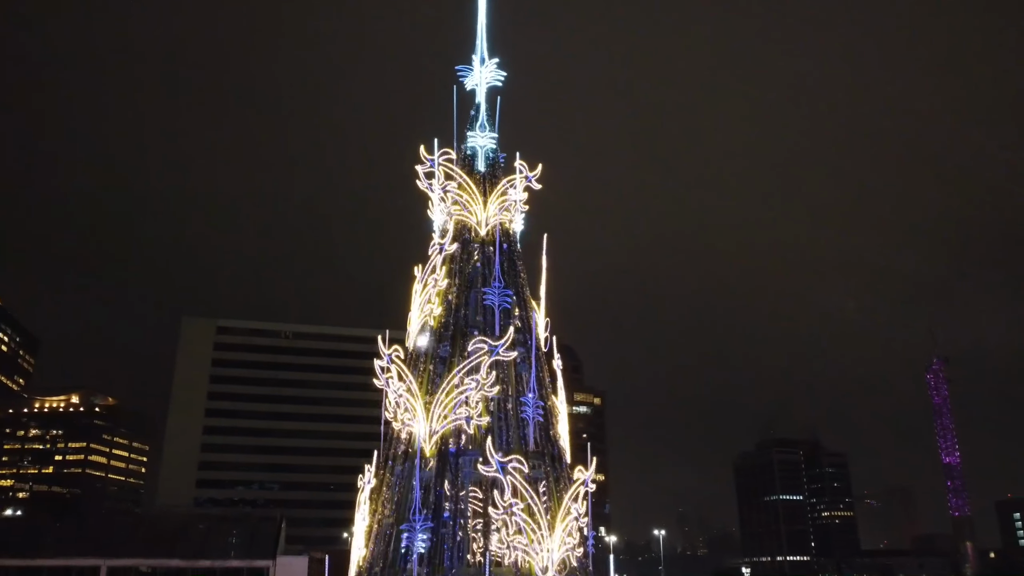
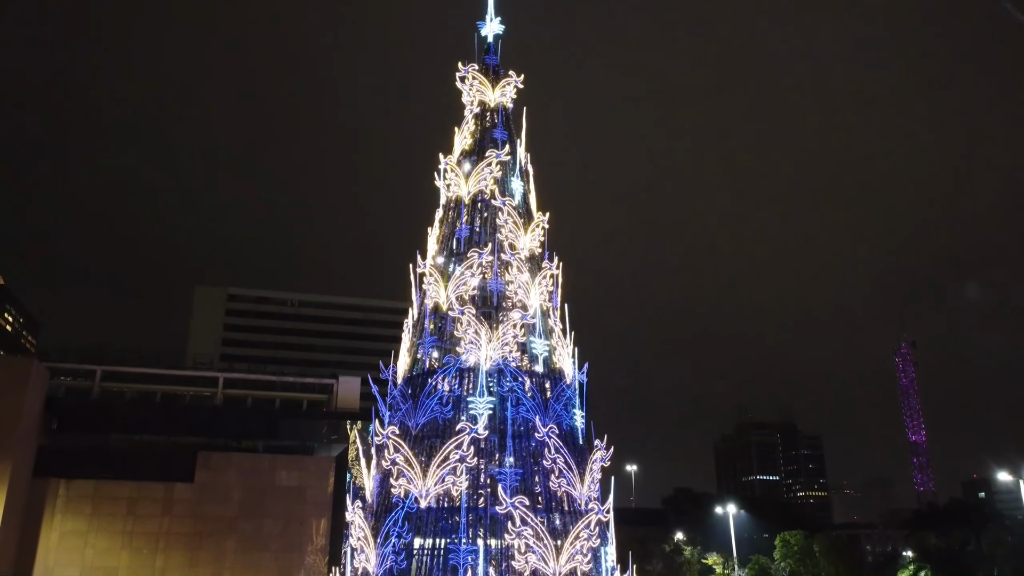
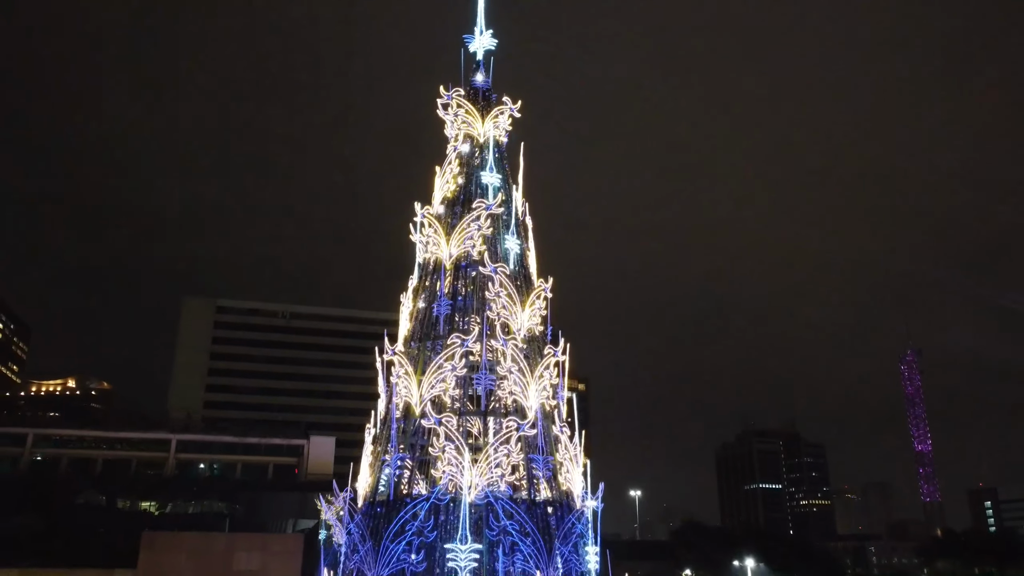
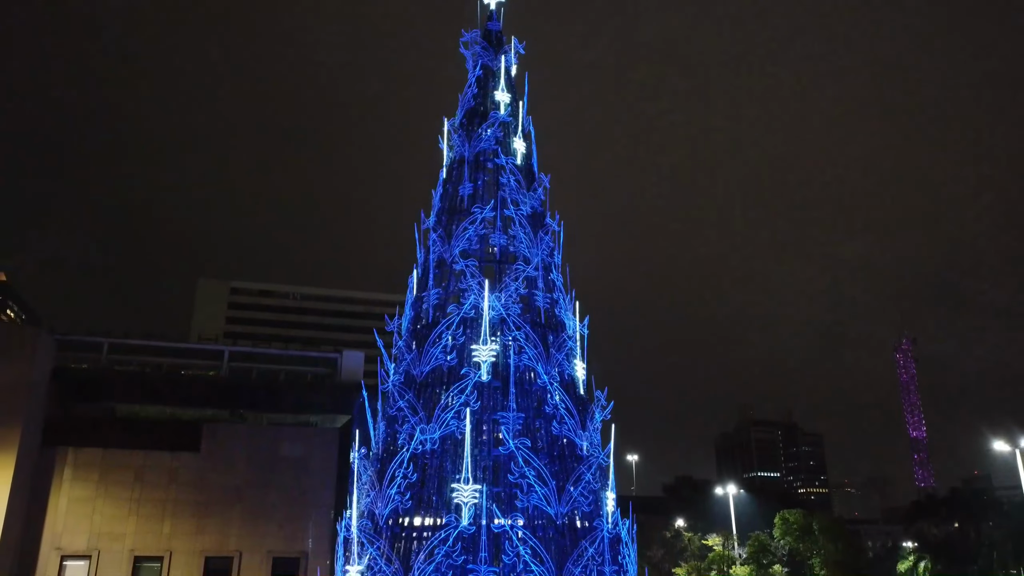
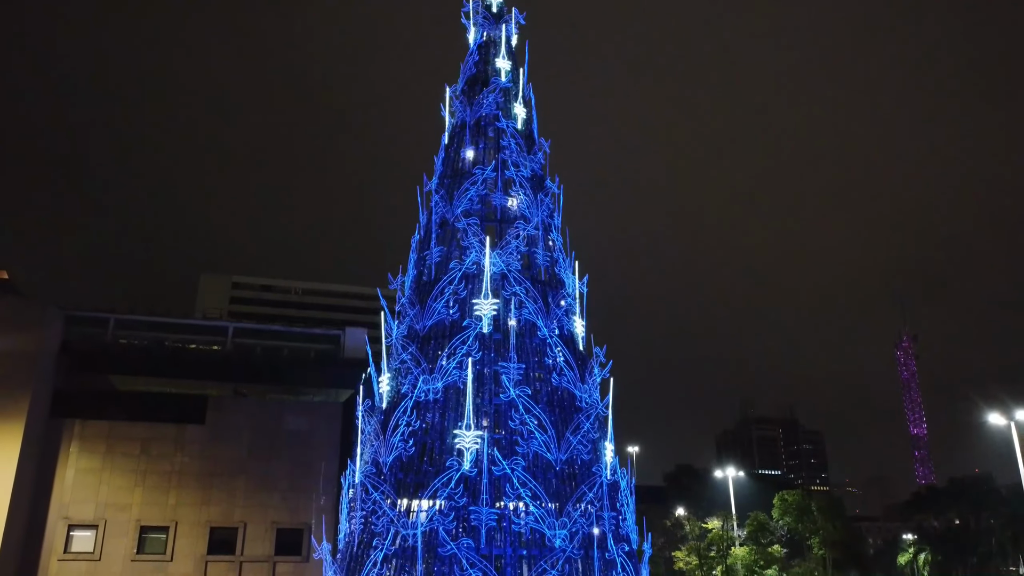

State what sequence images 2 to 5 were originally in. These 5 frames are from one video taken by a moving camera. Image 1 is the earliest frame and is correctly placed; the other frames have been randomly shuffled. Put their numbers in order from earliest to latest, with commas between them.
3, 2, 4, 5
